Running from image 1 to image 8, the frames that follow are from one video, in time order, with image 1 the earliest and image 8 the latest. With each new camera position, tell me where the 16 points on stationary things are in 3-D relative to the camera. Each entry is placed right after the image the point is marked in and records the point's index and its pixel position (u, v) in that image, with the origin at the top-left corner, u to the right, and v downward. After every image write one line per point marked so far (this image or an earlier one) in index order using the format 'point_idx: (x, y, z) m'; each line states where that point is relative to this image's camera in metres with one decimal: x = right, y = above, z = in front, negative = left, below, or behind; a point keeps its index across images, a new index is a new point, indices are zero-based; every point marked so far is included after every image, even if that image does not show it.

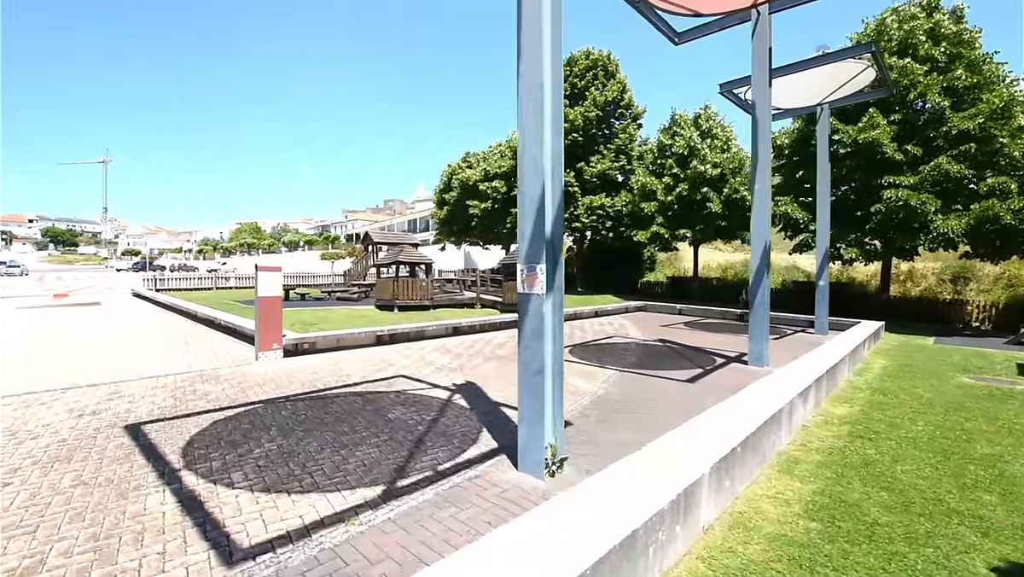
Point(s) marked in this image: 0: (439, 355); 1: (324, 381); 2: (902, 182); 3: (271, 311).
0: (-1.4, -1.3, +8.9) m
1: (-2.7, -1.3, +6.7) m
2: (+11.6, +3.2, +14.2) m
3: (-4.1, -0.4, +8.0) m
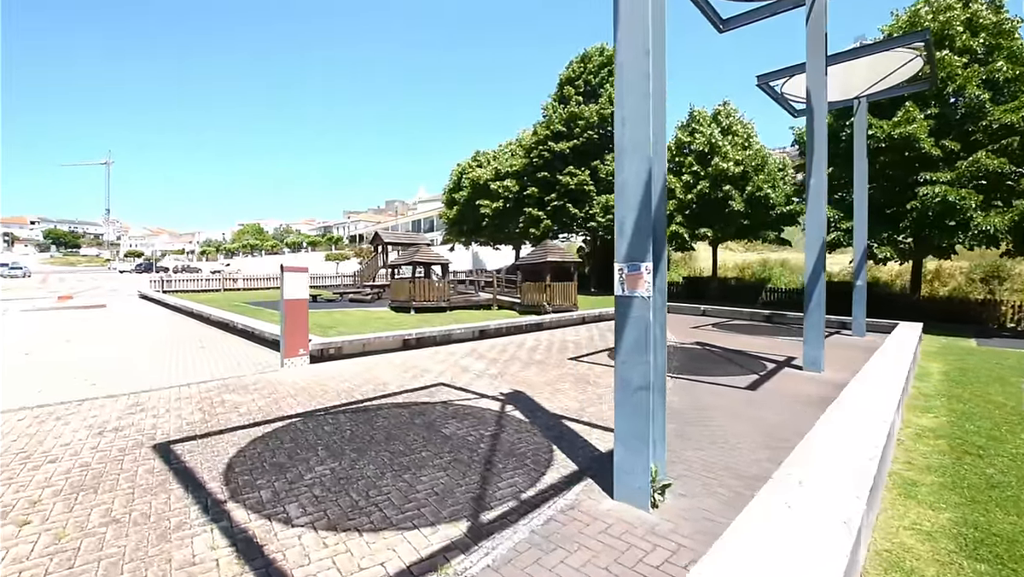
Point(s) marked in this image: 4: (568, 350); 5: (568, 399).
0: (-0.7, -1.3, +8.4) m
1: (-2.0, -1.3, +6.2) m
2: (+12.3, +3.2, +13.6) m
3: (-3.4, -0.4, +7.5) m
4: (+1.2, -1.3, +9.8) m
5: (+0.7, -1.4, +6.2) m
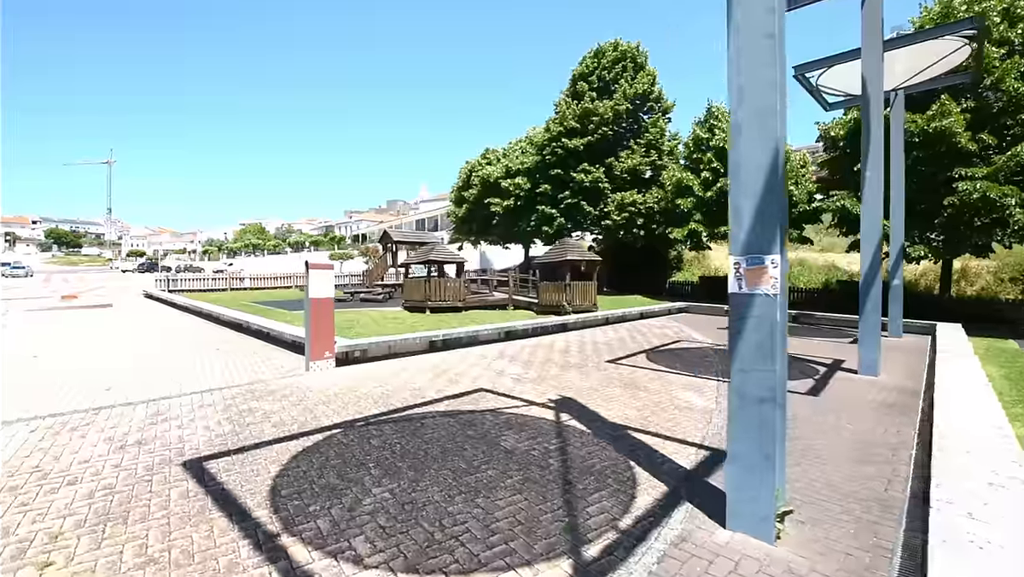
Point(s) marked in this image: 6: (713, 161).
0: (-0.1, -1.3, +7.9) m
1: (-1.4, -1.3, +5.7) m
2: (+12.9, +3.2, +13.1) m
3: (-2.8, -0.4, +7.0) m
4: (+1.8, -1.2, +9.3) m
5: (+1.3, -1.4, +5.7) m
6: (+8.4, +5.3, +19.8) m
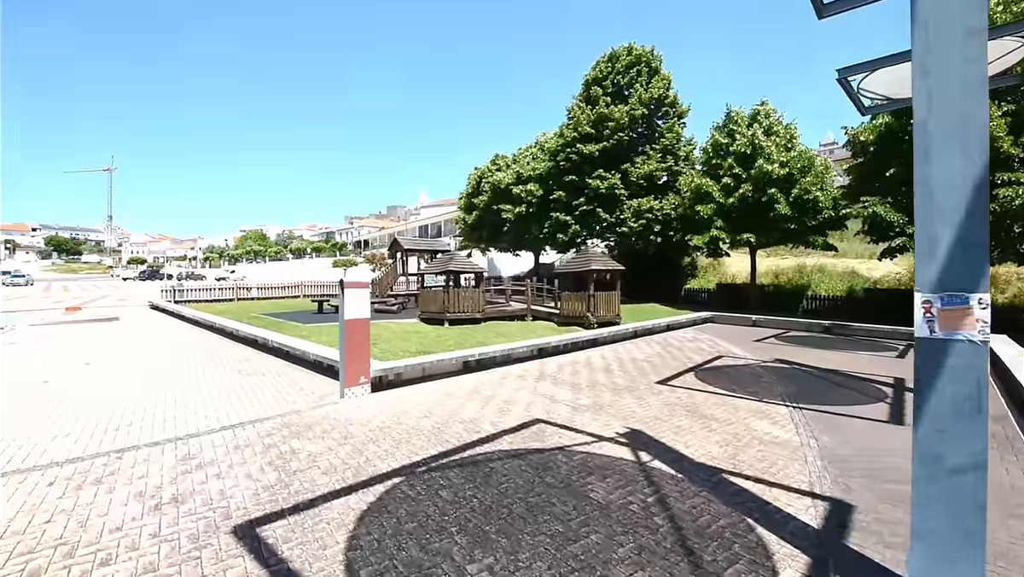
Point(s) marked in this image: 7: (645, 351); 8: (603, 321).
0: (+0.6, -1.5, +7.4) m
1: (-0.7, -1.6, +5.2) m
2: (+13.5, +2.9, +12.7) m
3: (-2.1, -0.7, +6.4) m
4: (+2.5, -1.5, +8.7) m
5: (+2.0, -1.6, +5.1) m
6: (+9.1, +5.0, +19.3) m
7: (+3.0, -1.4, +10.7) m
8: (+2.9, -1.0, +15.1) m
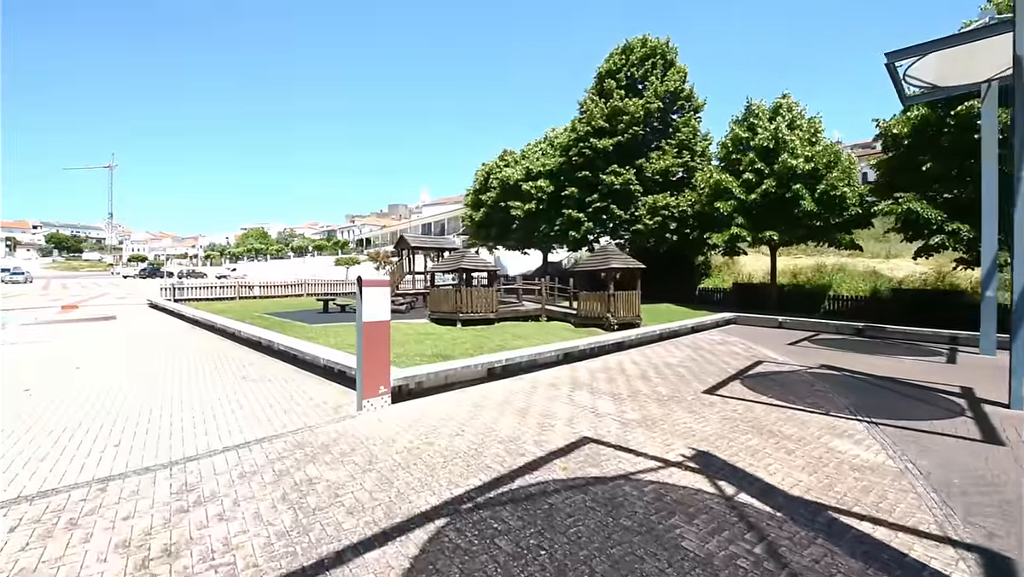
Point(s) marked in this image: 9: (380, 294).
0: (+1.1, -1.5, +6.6) m
1: (-0.2, -1.5, +4.4) m
2: (+14.0, +2.9, +11.9) m
3: (-1.6, -0.6, +5.7) m
4: (+2.9, -1.5, +8.0) m
5: (+2.5, -1.6, +4.4) m
6: (+9.6, +5.0, +18.6) m
7: (+3.5, -1.4, +10.0) m
8: (+3.4, -1.0, +14.4) m
9: (-1.6, -0.1, +5.7) m
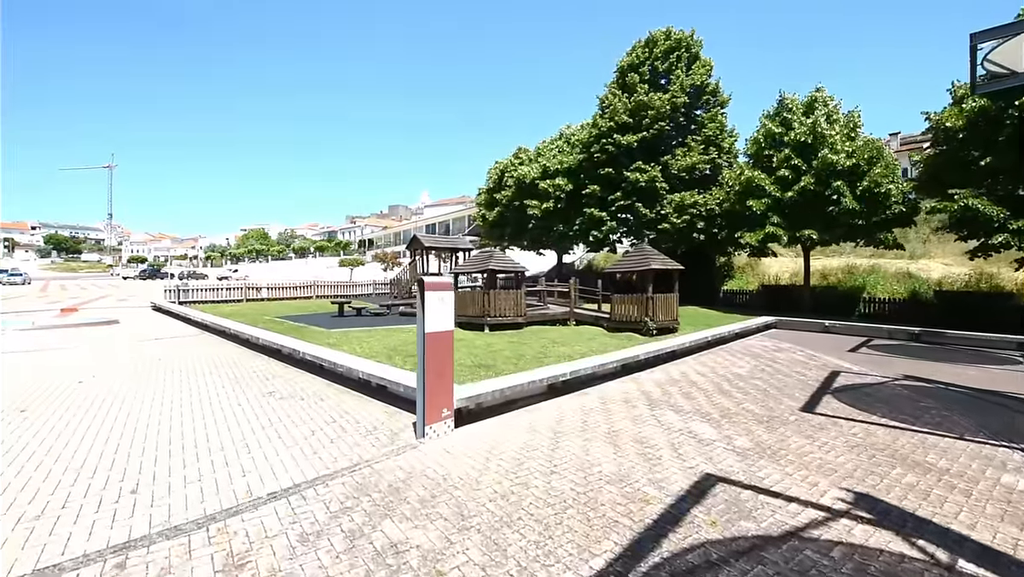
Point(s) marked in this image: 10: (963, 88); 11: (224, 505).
0: (+2.0, -1.5, +5.7) m
1: (+0.7, -1.6, +3.5) m
2: (+14.9, +2.9, +11.0) m
3: (-0.7, -0.7, +4.8) m
4: (+3.8, -1.5, +7.1) m
5: (+3.4, -1.7, +3.5) m
6: (+10.5, +4.9, +17.7) m
7: (+4.4, -1.4, +9.0) m
8: (+4.3, -1.1, +13.5) m
9: (-0.7, -0.1, +4.8) m
10: (+13.5, +6.0, +14.2) m
11: (-2.0, -1.5, +3.4) m
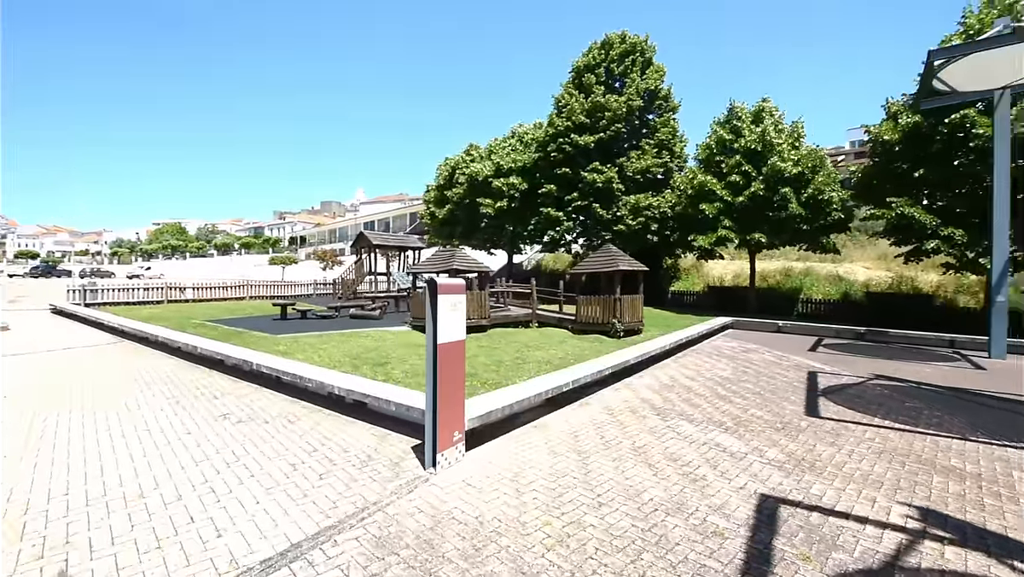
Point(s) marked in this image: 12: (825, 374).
0: (+2.0, -1.6, +5.4) m
1: (+1.1, -1.6, +3.0) m
2: (+14.2, +2.8, +12.3) m
3: (-0.5, -0.7, +4.1) m
4: (+3.7, -1.6, +7.0) m
5: (+3.7, -1.7, +3.3) m
6: (+8.9, +4.8, +18.4) m
7: (+4.0, -1.5, +9.0) m
8: (+3.3, -1.1, +13.3) m
9: (-0.5, -0.1, +4.1) m
10: (+12.4, +5.9, +15.2) m
11: (-1.6, -1.5, +2.5) m
12: (+5.6, -1.5, +8.5) m
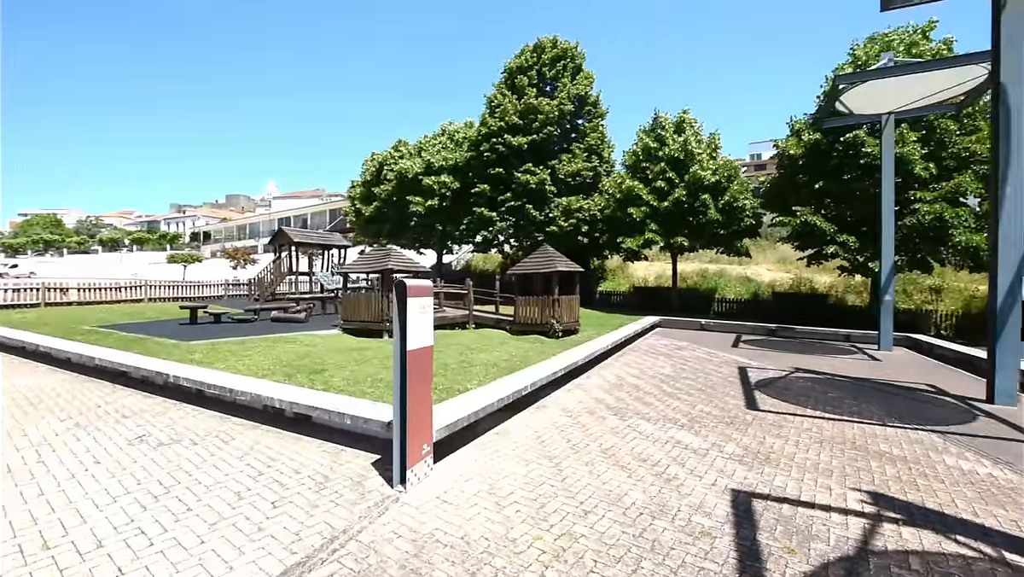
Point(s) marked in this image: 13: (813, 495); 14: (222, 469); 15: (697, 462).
0: (+1.6, -1.6, +5.4) m
1: (+1.0, -1.6, +3.0) m
2: (+12.5, +2.8, +14.2) m
3: (-0.8, -0.7, +3.8) m
4: (+3.0, -1.6, +7.3) m
5: (+3.6, -1.7, +3.7) m
6: (+6.3, +4.8, +19.4) m
7: (+2.9, -1.5, +9.3) m
8: (+1.6, -1.1, +13.5) m
9: (-0.7, -0.1, +3.8) m
10: (+10.3, +5.9, +16.8) m
11: (-1.6, -1.5, +2.0) m
12: (+4.6, -1.5, +9.1) m
13: (+2.4, -1.6, +3.8) m
14: (-2.4, -1.5, +3.9) m
15: (+1.7, -1.6, +4.4) m
